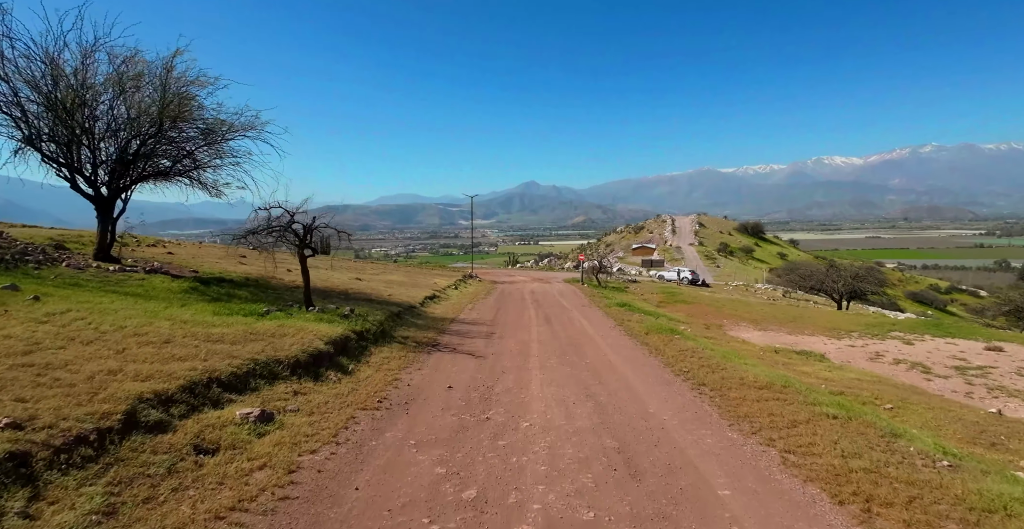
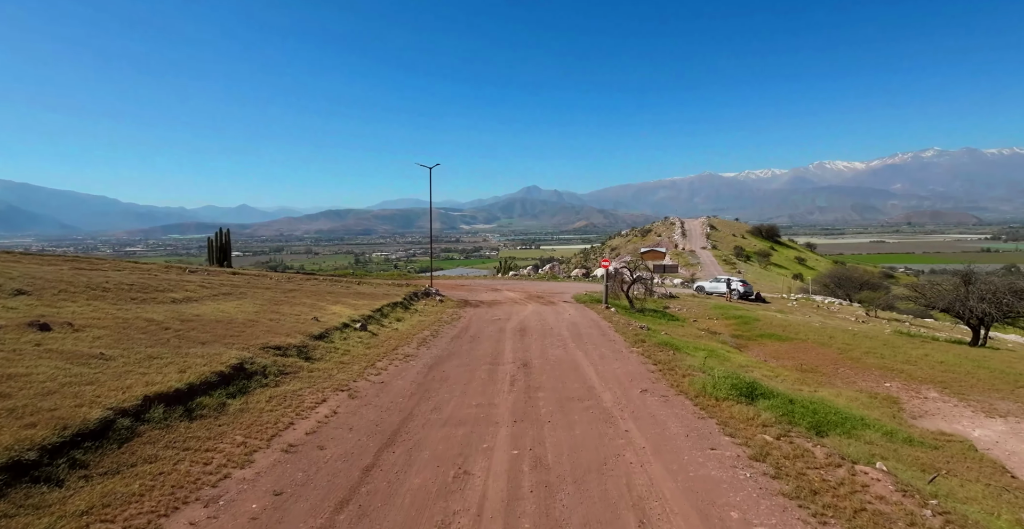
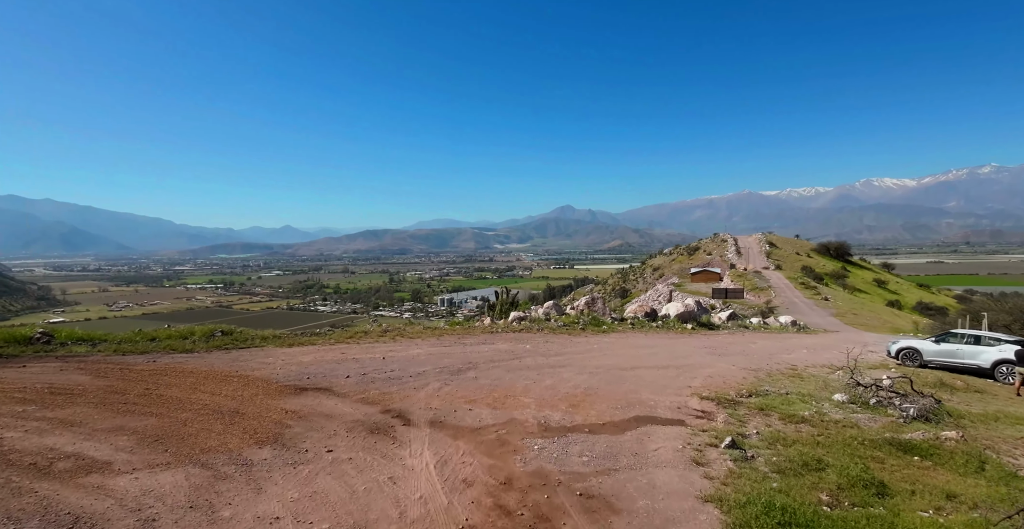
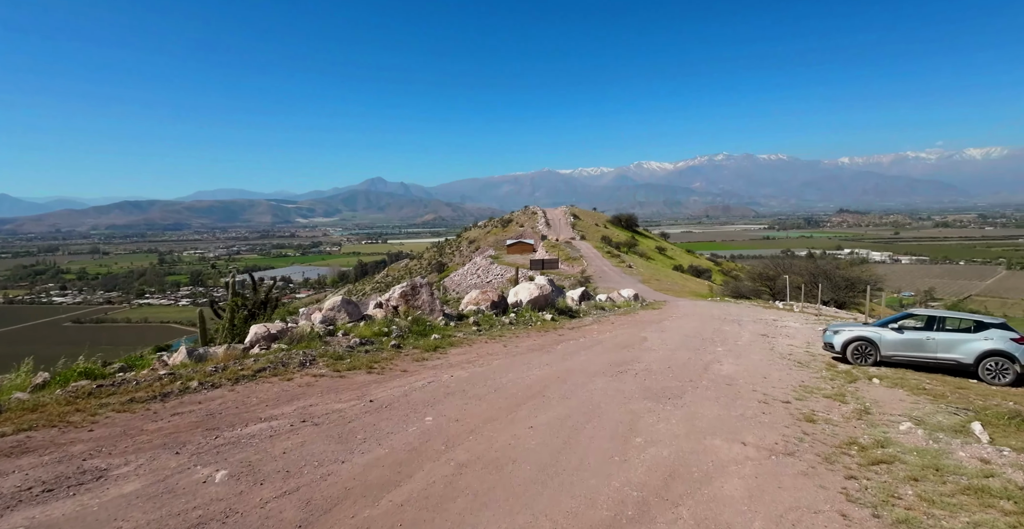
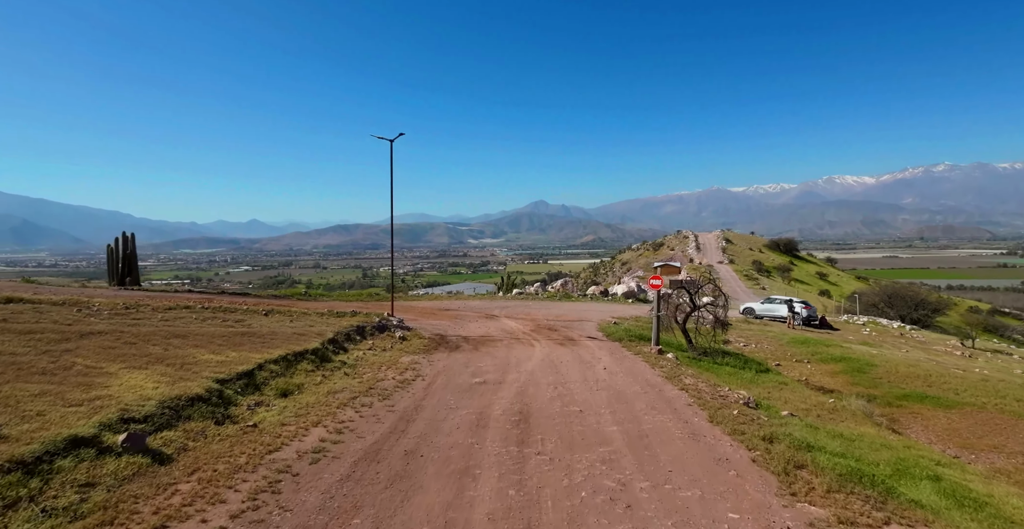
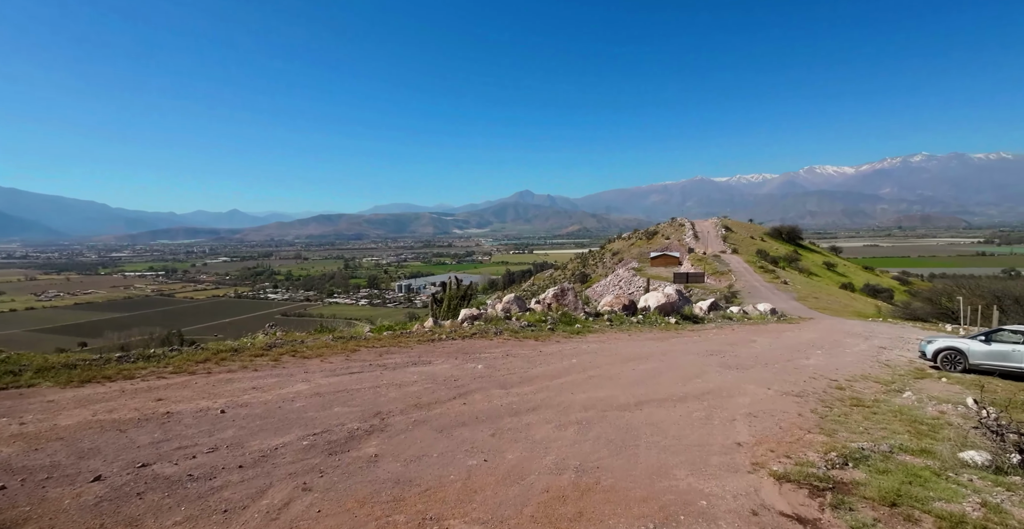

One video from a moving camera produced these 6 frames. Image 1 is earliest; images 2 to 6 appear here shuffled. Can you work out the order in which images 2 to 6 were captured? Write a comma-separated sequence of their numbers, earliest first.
2, 5, 3, 6, 4
